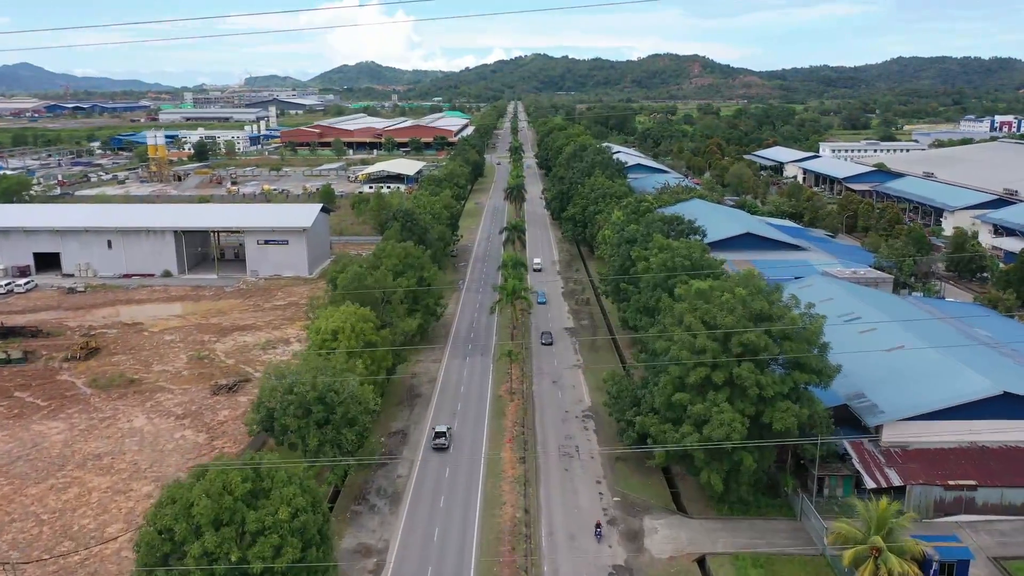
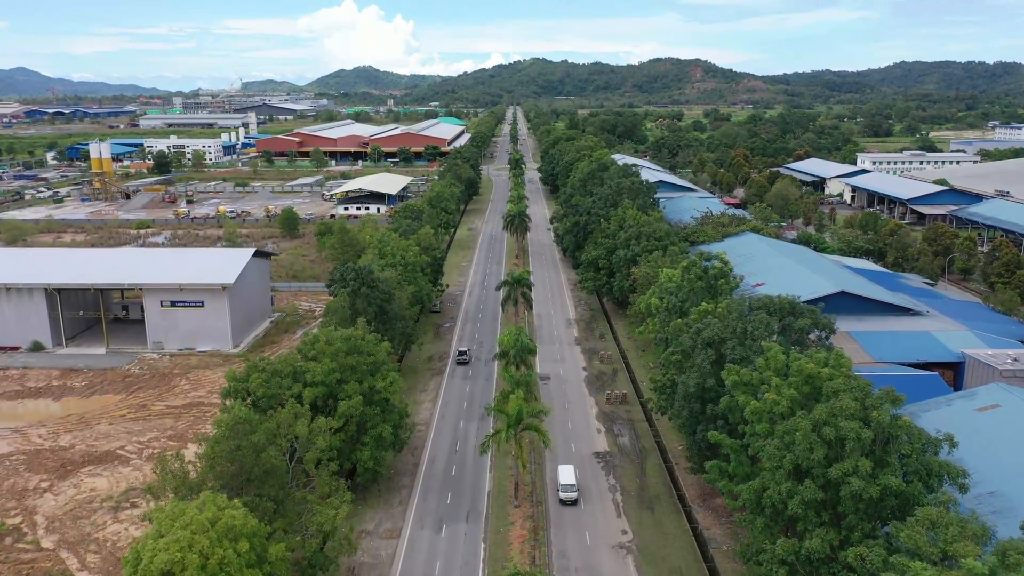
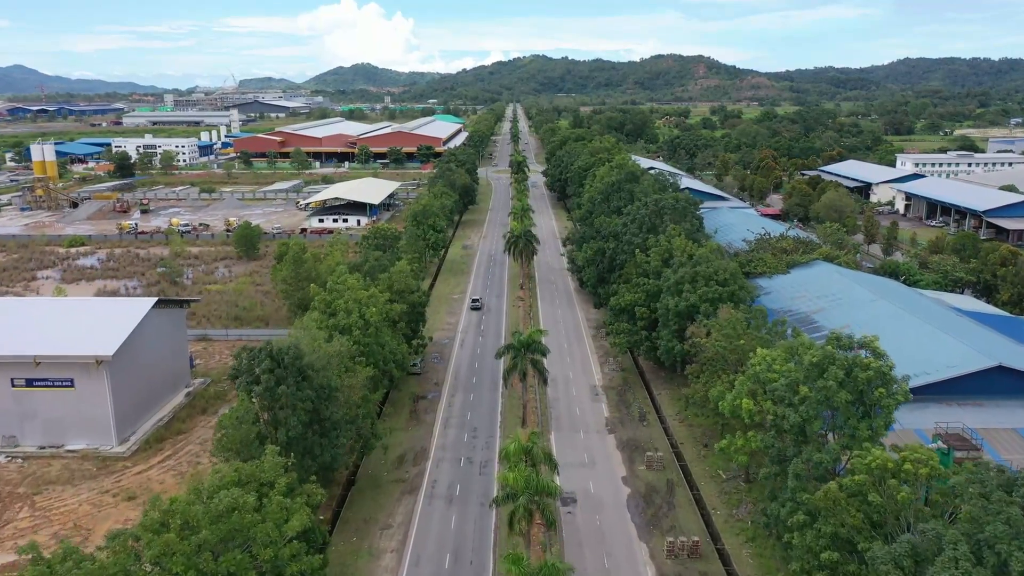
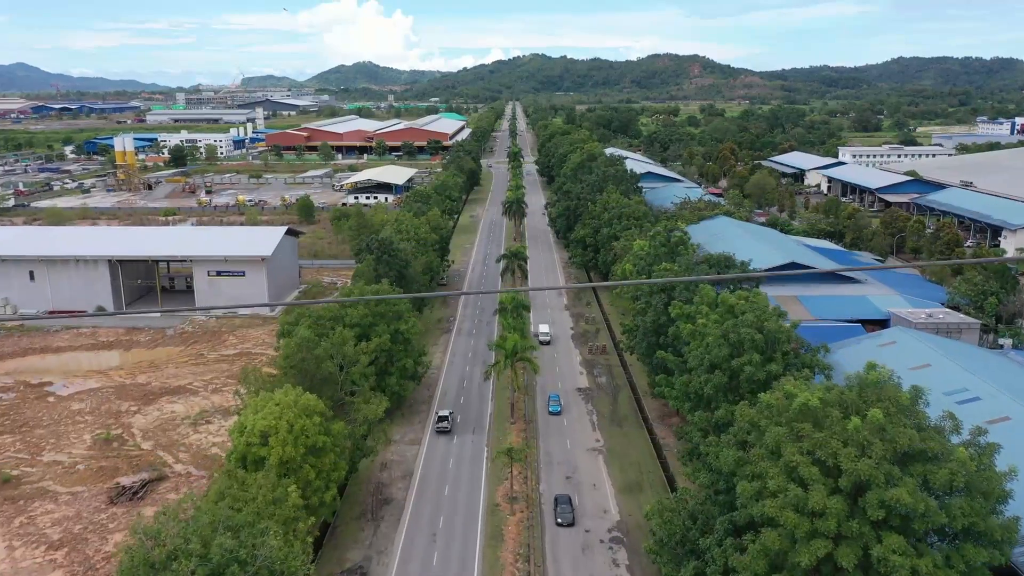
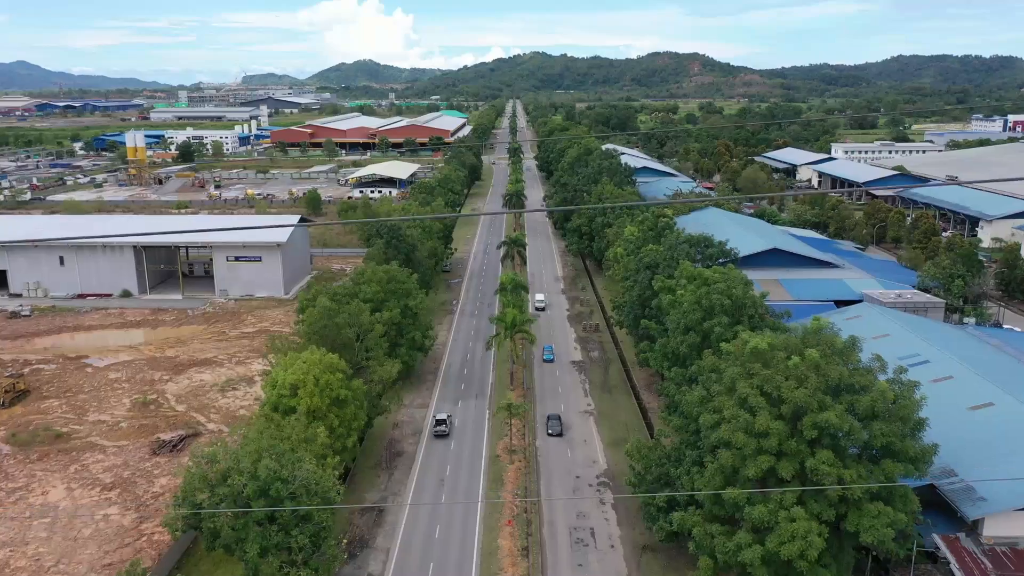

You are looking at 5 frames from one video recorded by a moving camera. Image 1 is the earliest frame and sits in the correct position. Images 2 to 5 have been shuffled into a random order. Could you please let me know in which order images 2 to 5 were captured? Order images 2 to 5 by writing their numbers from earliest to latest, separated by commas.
5, 4, 2, 3
